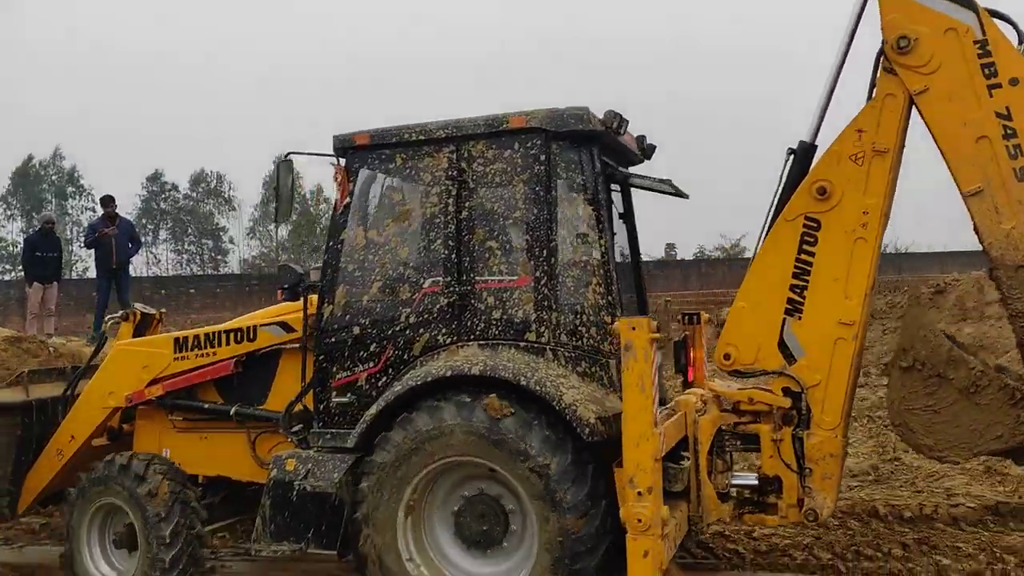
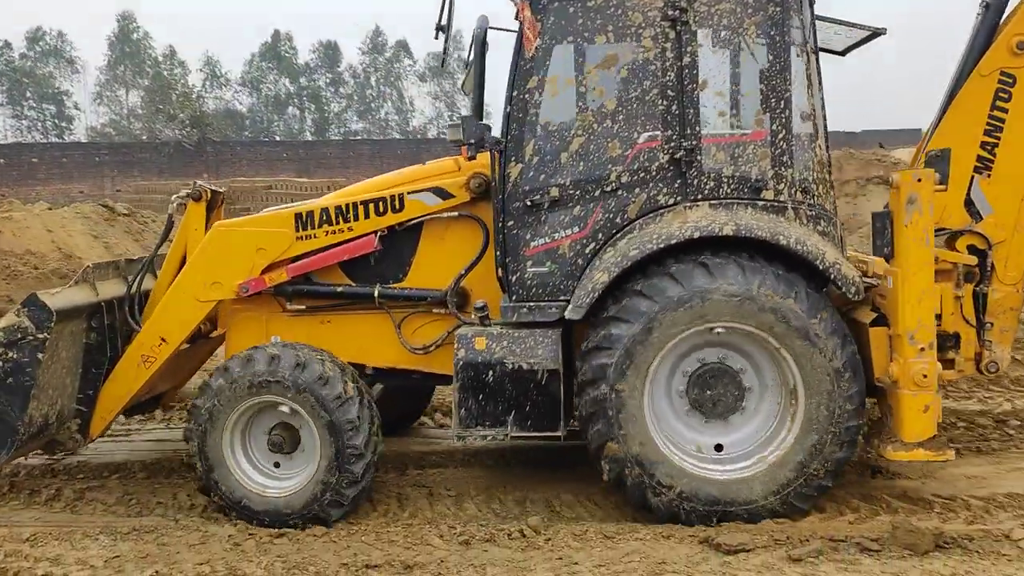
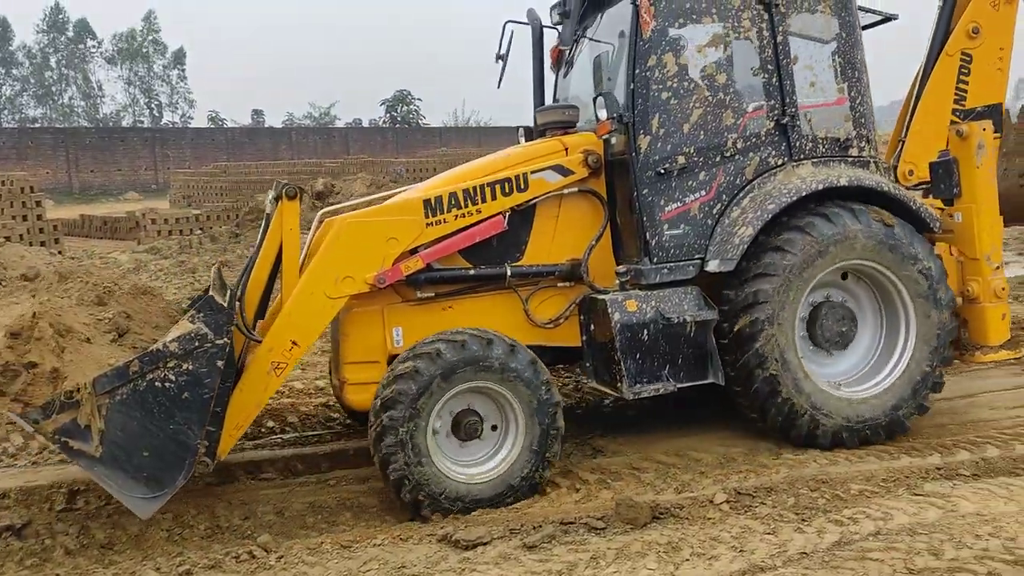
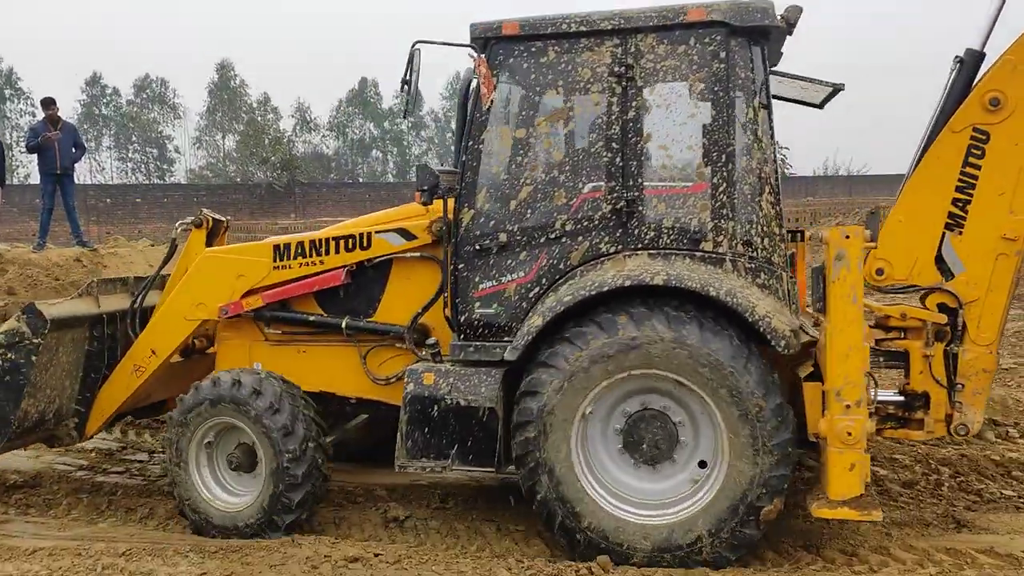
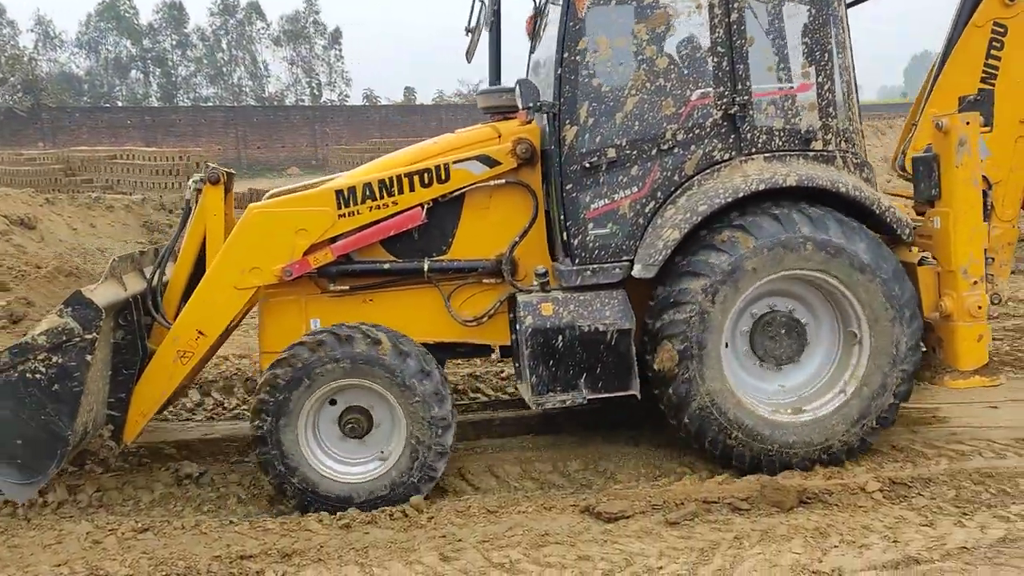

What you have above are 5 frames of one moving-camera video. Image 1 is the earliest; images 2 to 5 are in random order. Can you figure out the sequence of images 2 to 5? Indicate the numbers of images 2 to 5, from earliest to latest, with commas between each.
4, 2, 5, 3
